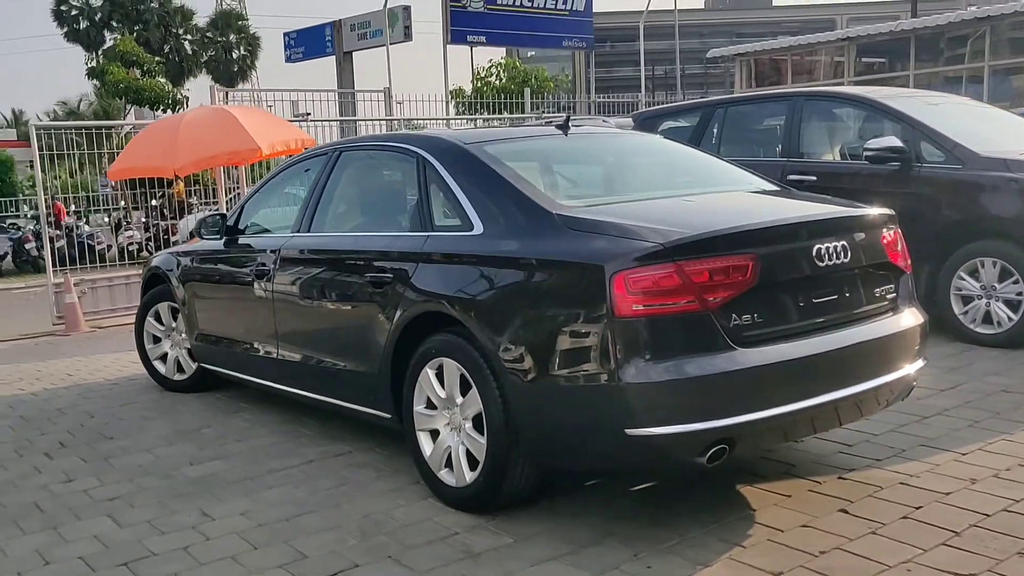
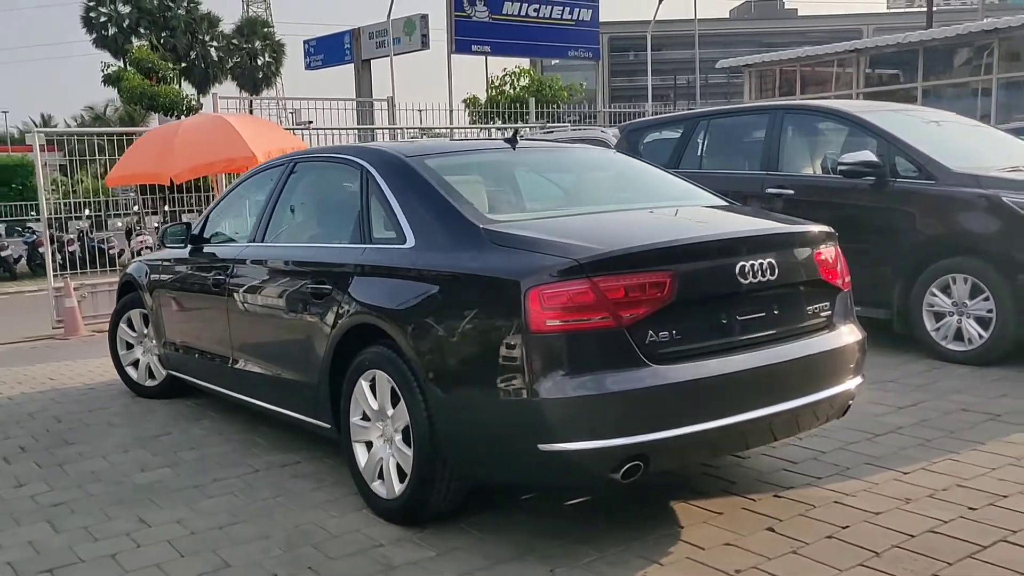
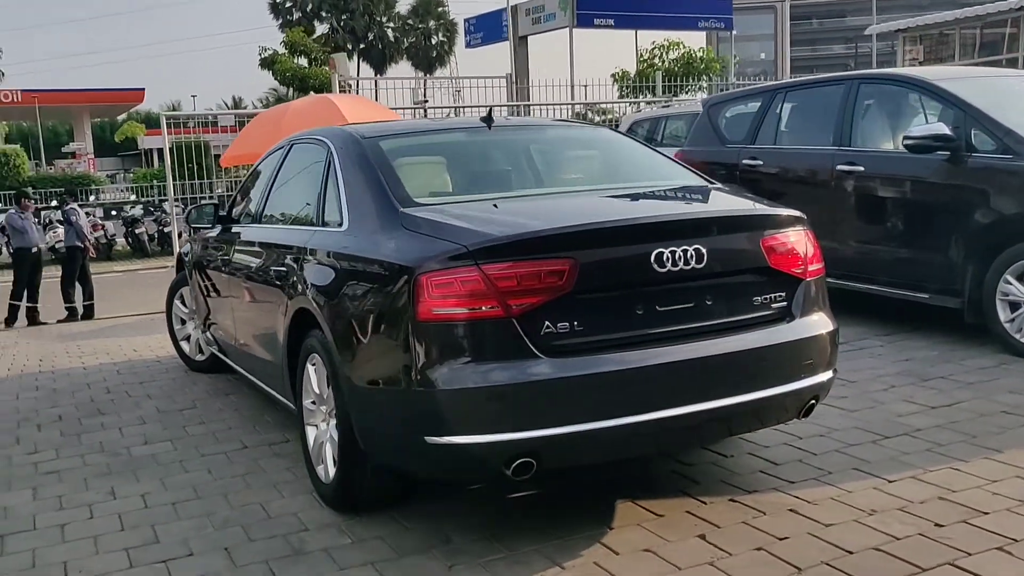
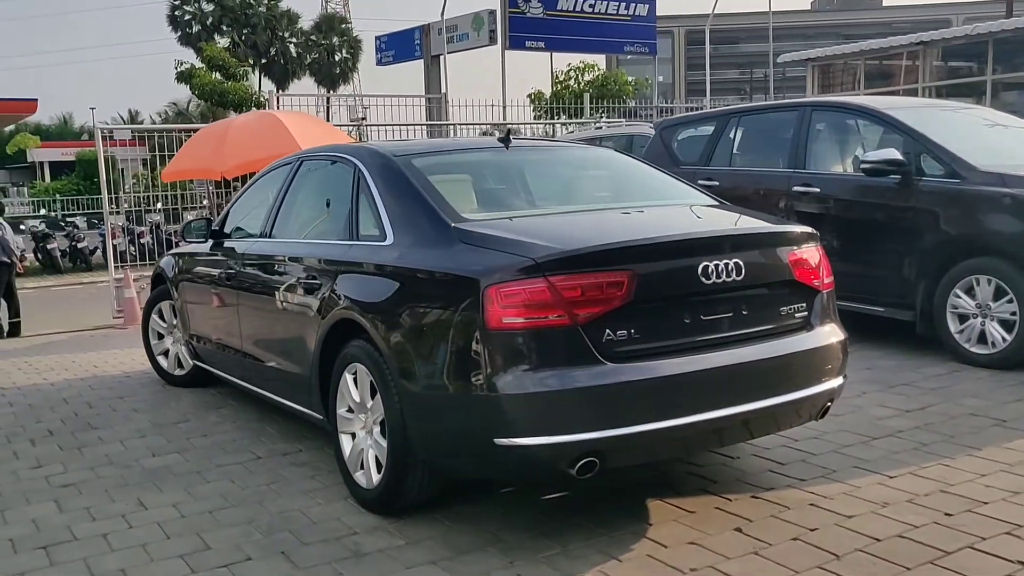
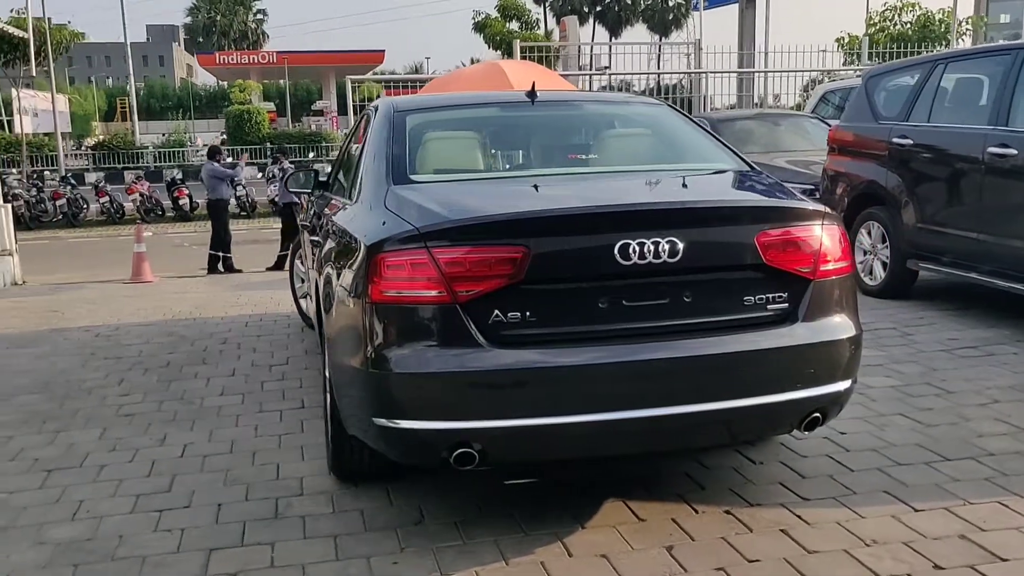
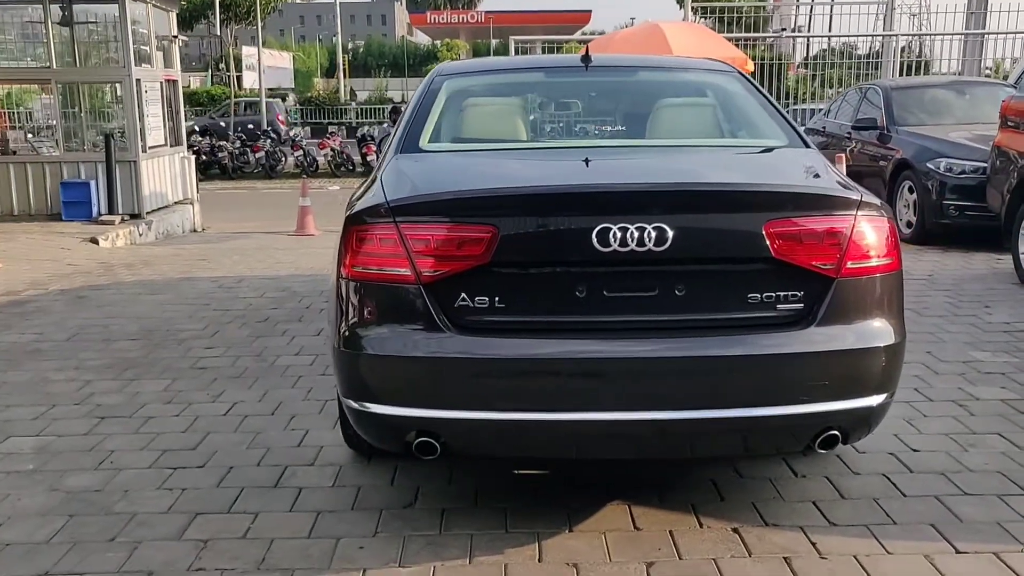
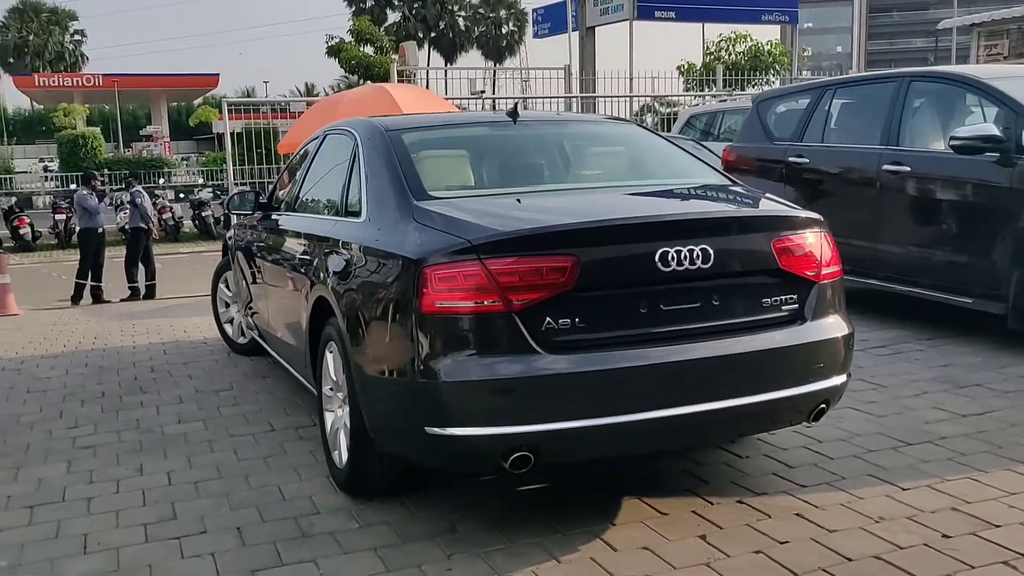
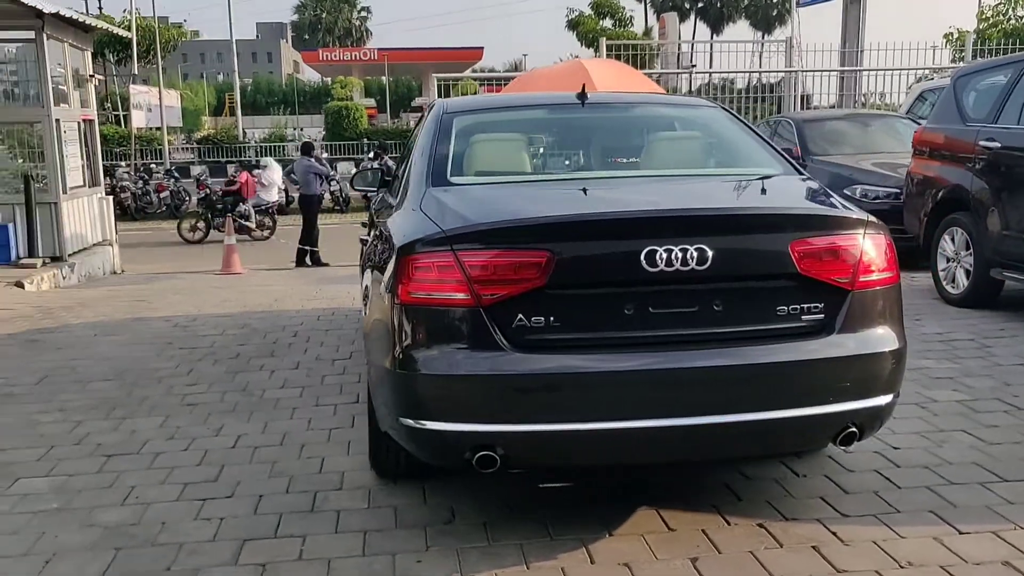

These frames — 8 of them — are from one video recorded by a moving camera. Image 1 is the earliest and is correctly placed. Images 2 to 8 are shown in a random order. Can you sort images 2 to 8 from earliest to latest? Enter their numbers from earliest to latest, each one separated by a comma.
2, 4, 3, 7, 5, 8, 6
